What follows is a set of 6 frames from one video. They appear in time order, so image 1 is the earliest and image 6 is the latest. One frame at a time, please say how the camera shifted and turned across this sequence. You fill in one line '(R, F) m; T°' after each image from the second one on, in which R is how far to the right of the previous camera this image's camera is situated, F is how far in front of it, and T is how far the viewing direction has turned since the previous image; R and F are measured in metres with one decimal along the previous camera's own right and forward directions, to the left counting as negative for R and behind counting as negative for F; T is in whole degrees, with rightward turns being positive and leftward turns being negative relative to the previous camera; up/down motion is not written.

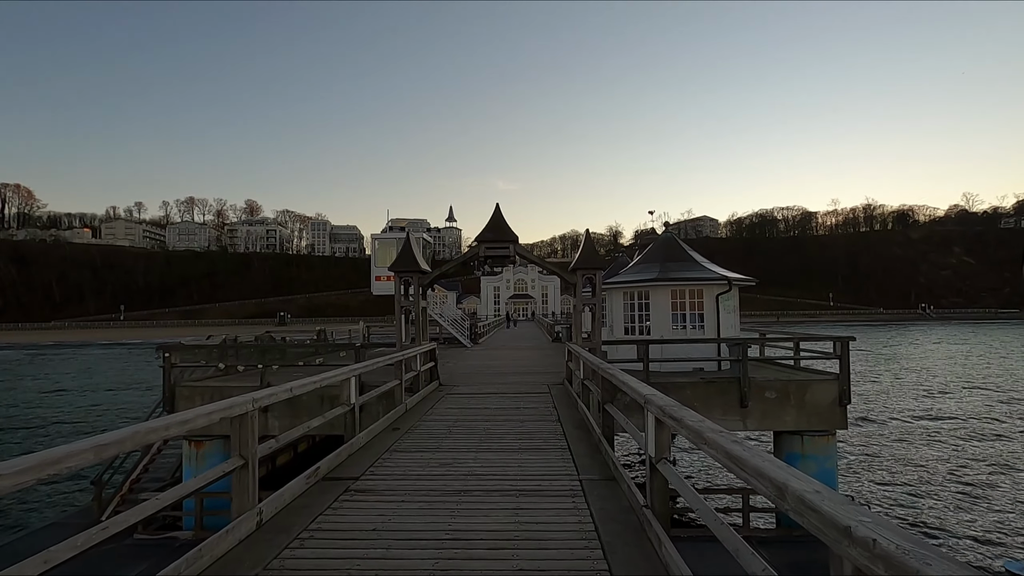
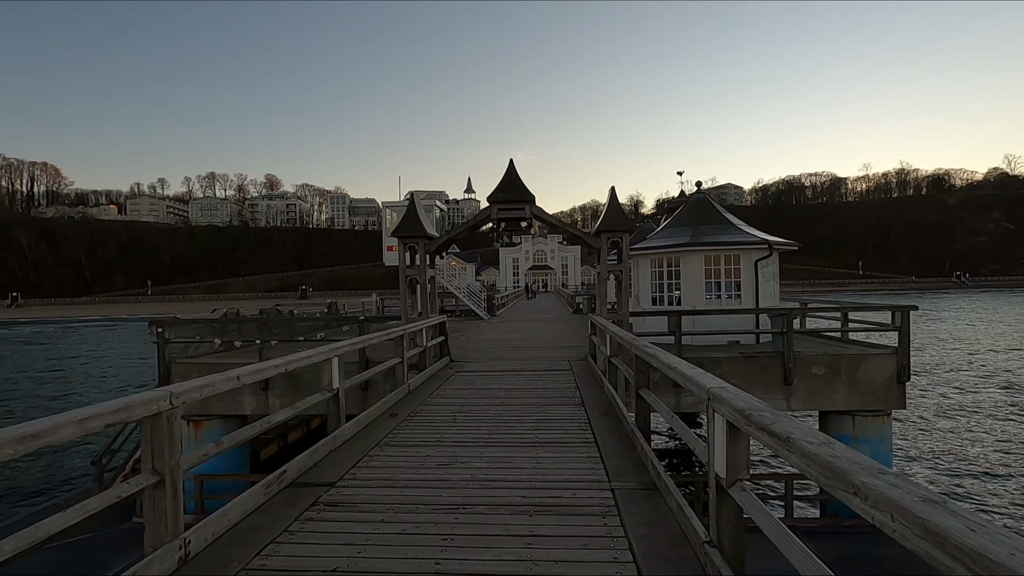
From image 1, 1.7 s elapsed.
(0.0, +0.9) m; -2°
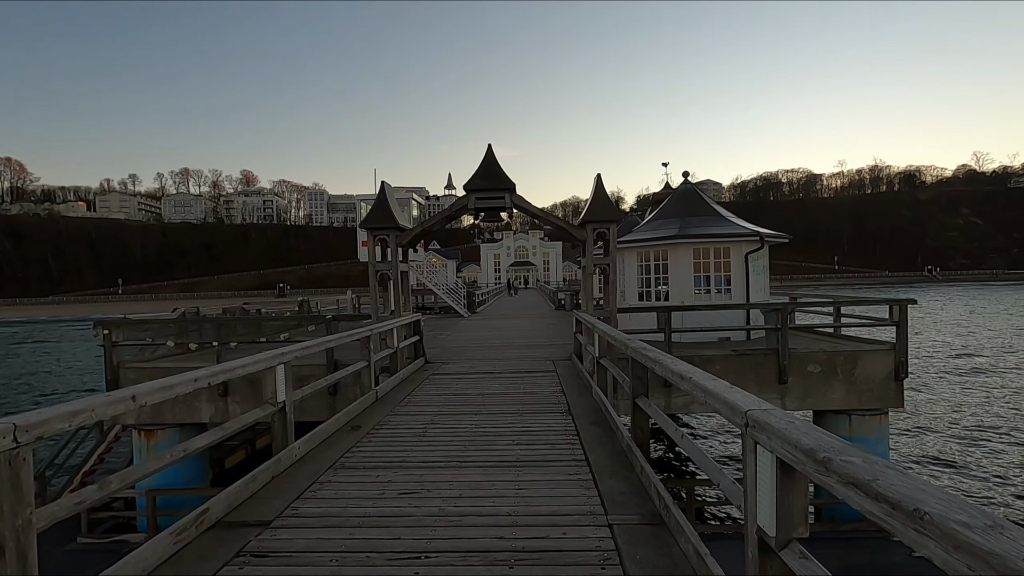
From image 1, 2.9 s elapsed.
(0.0, +0.6) m; +2°
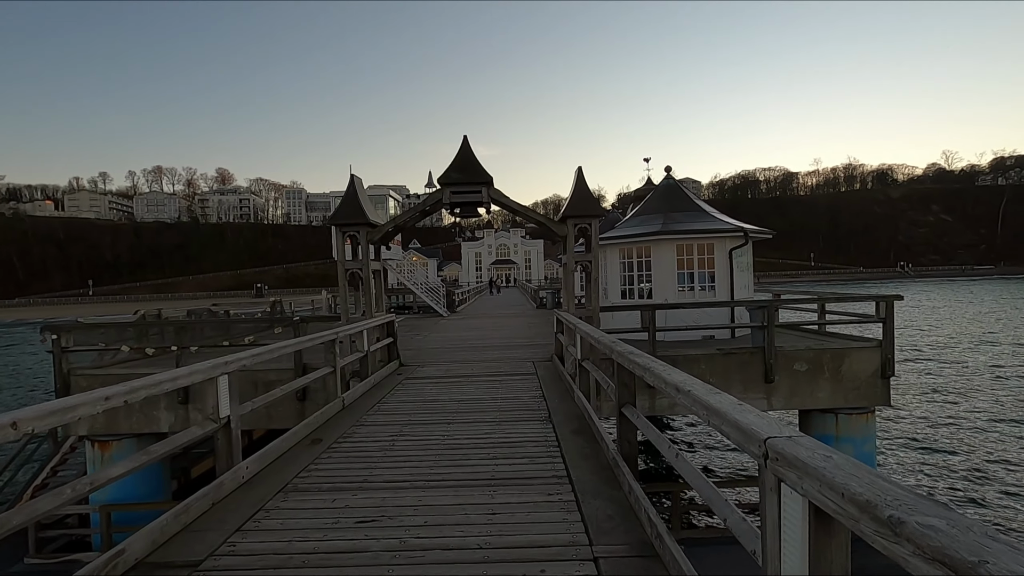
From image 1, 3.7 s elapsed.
(+0.1, +0.3) m; +2°
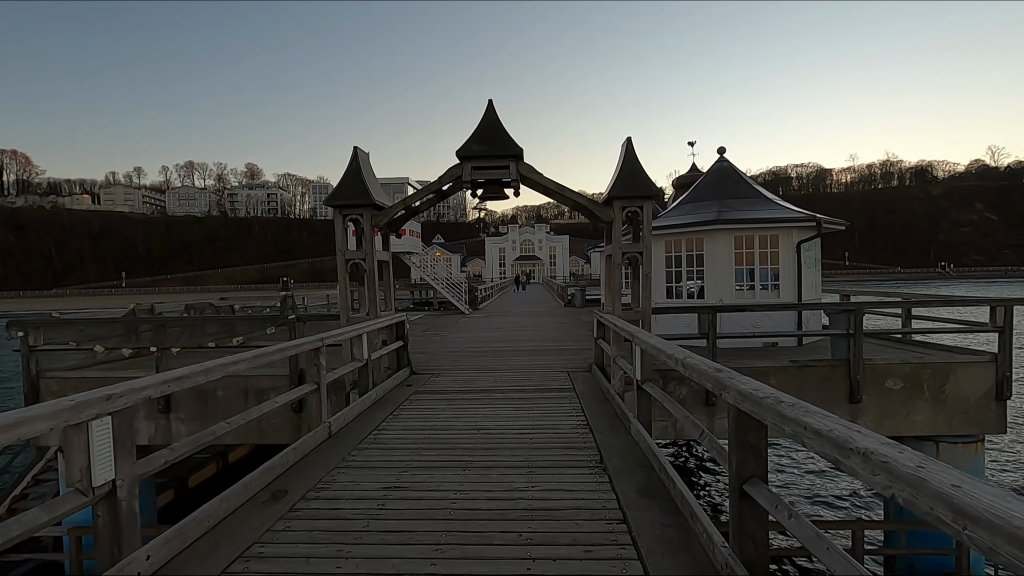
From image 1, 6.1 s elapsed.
(-0.1, +1.2) m; -2°
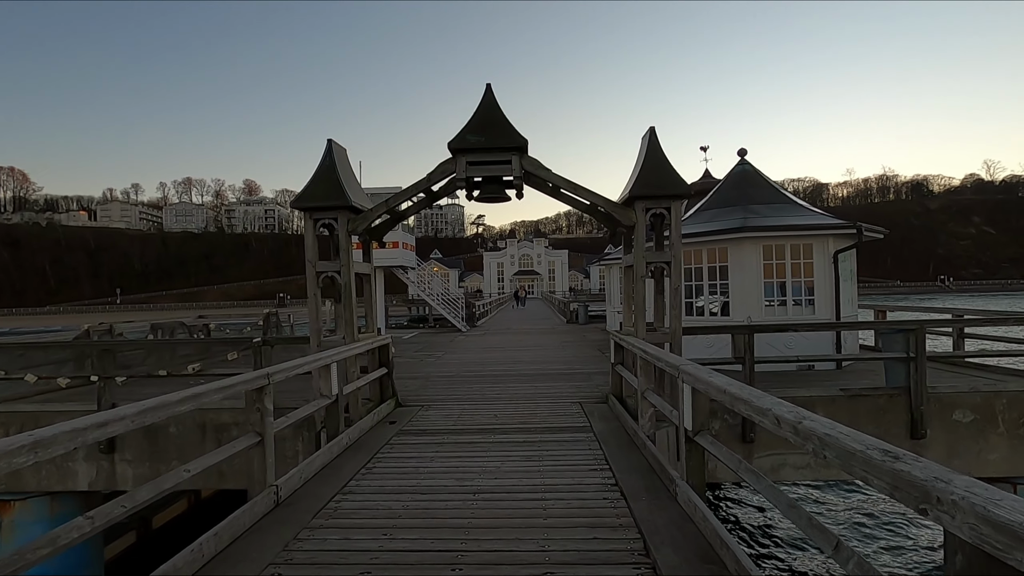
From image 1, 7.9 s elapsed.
(0.0, +0.9) m; 0°
